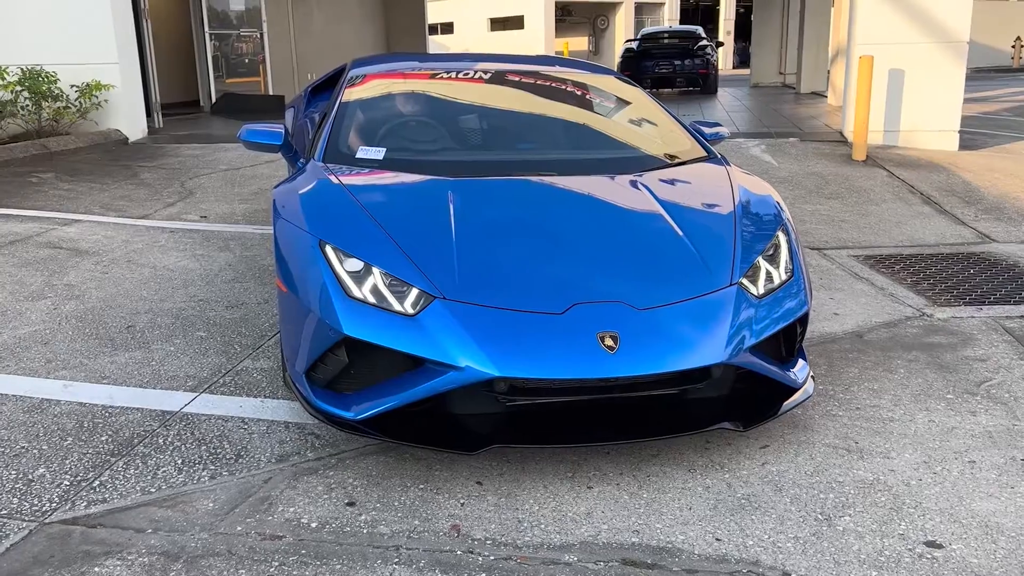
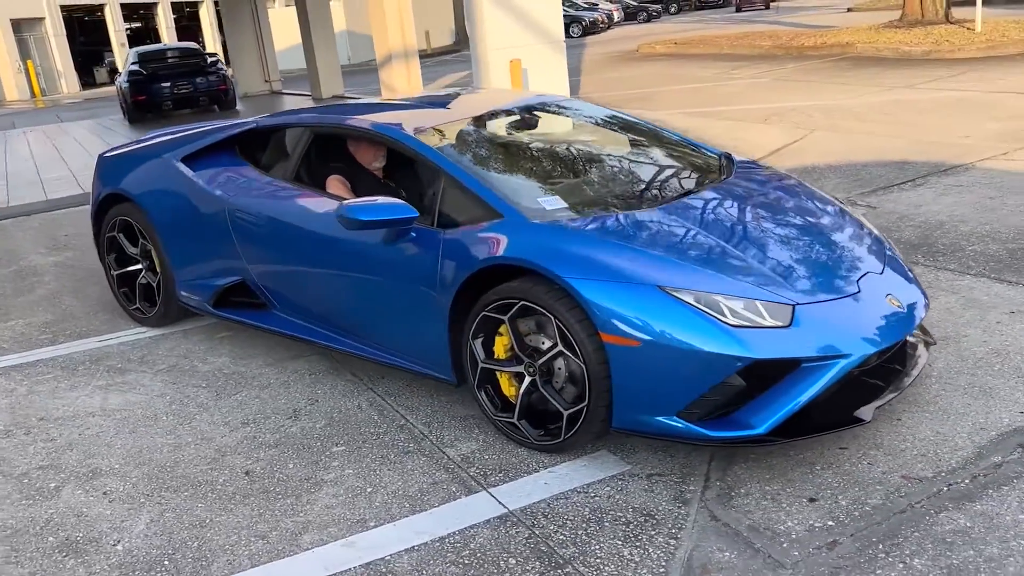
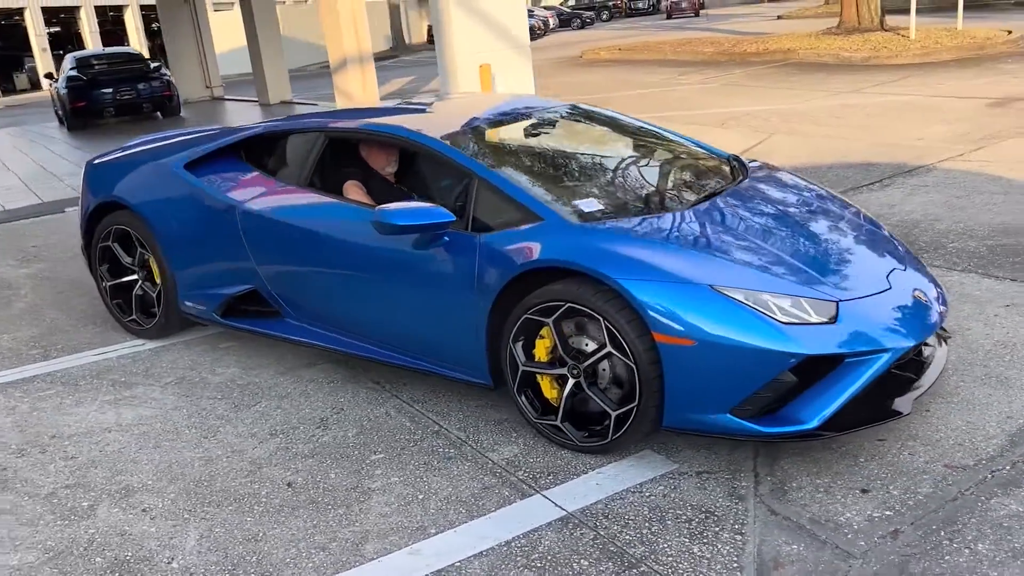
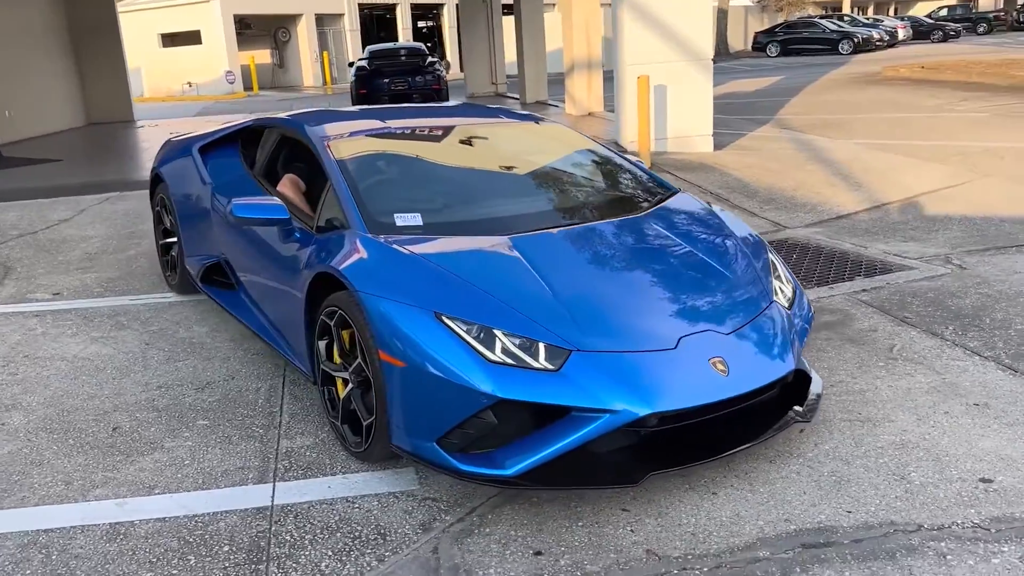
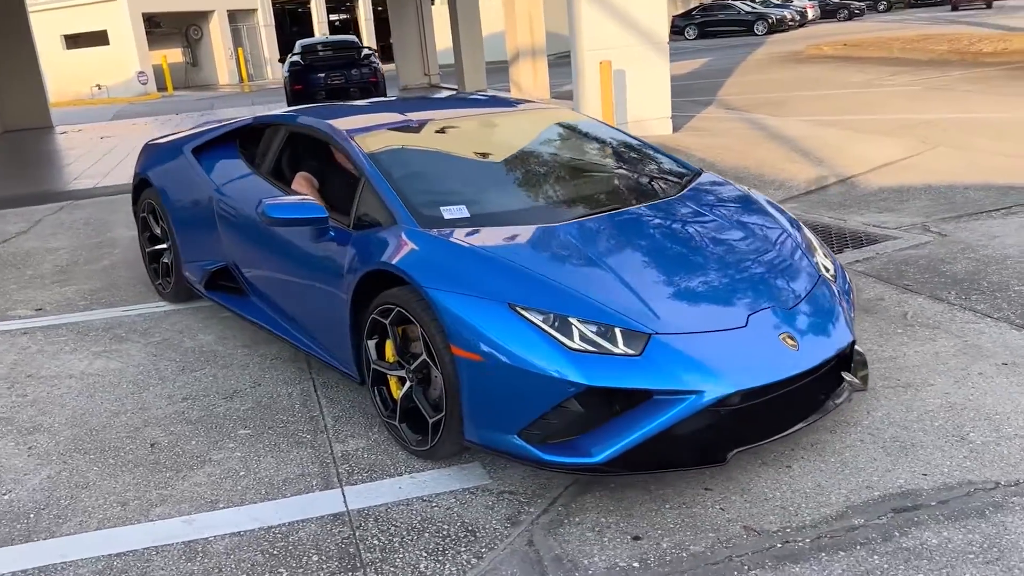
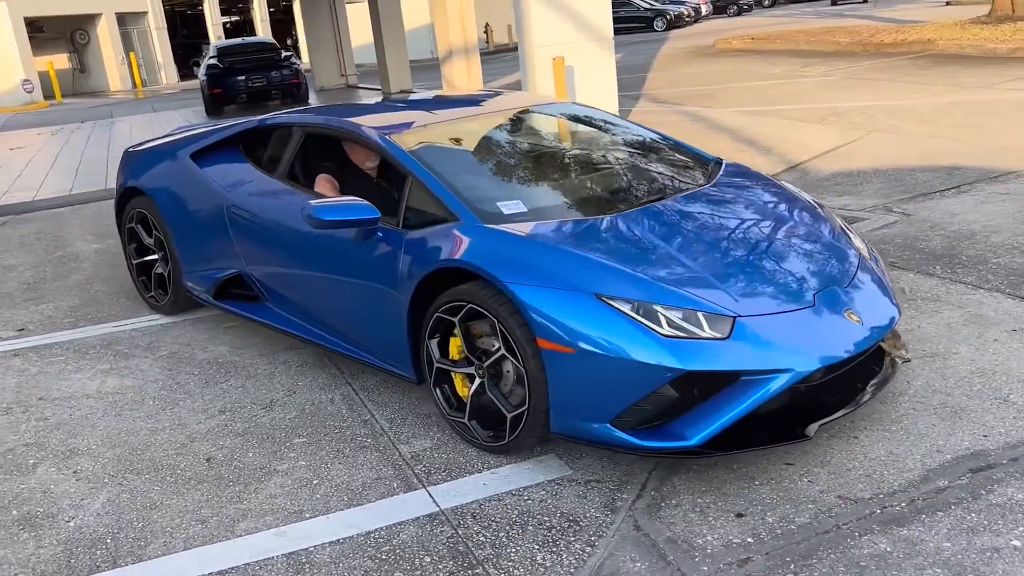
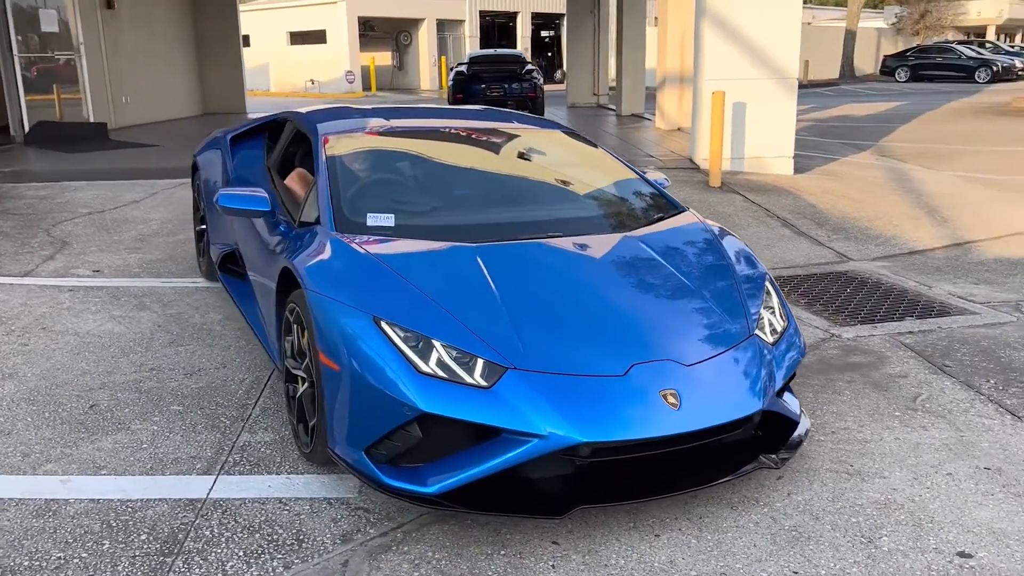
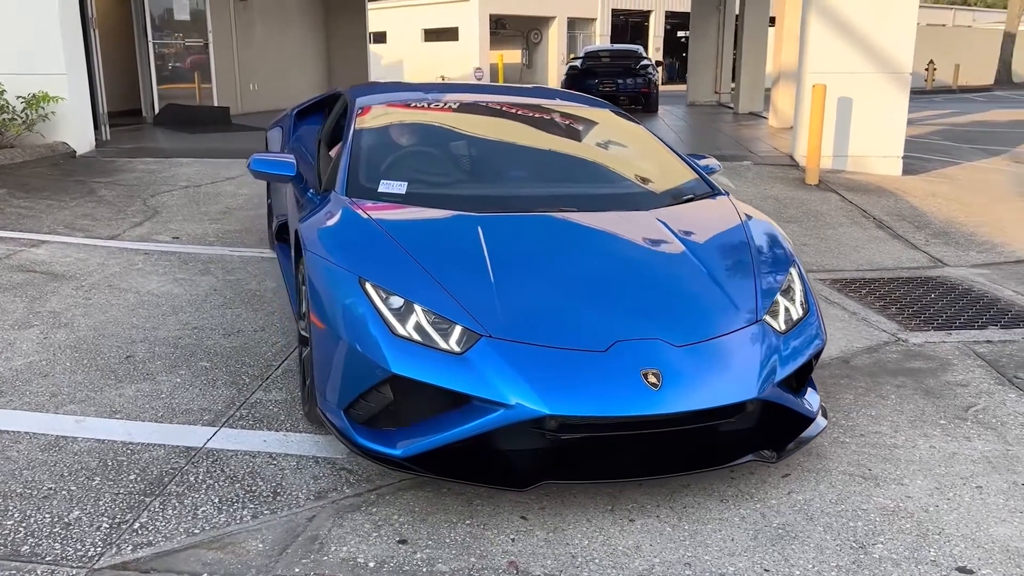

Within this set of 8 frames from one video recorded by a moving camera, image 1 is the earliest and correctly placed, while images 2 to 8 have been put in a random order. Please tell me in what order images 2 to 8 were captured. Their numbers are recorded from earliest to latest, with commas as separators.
8, 7, 4, 5, 6, 2, 3
